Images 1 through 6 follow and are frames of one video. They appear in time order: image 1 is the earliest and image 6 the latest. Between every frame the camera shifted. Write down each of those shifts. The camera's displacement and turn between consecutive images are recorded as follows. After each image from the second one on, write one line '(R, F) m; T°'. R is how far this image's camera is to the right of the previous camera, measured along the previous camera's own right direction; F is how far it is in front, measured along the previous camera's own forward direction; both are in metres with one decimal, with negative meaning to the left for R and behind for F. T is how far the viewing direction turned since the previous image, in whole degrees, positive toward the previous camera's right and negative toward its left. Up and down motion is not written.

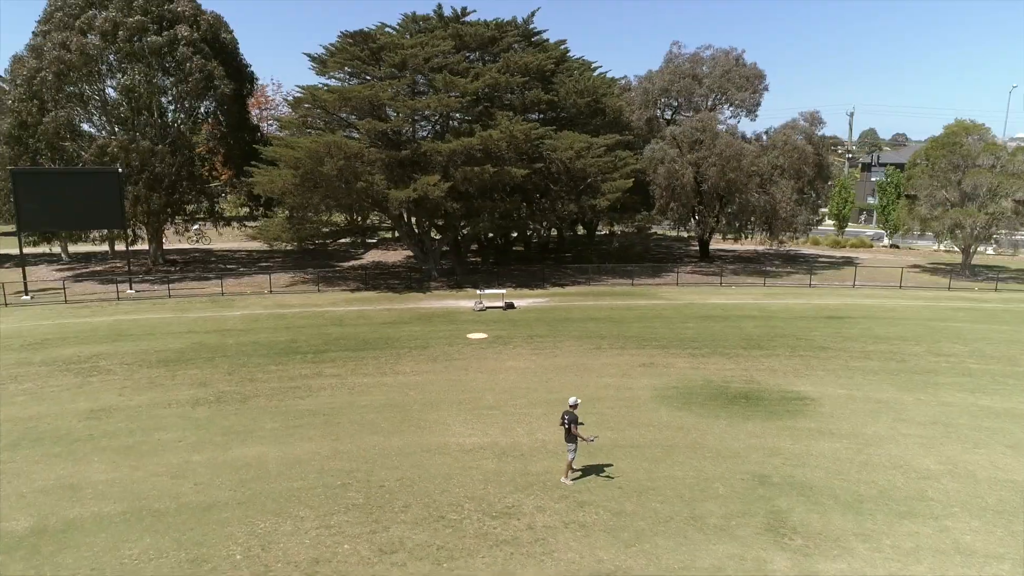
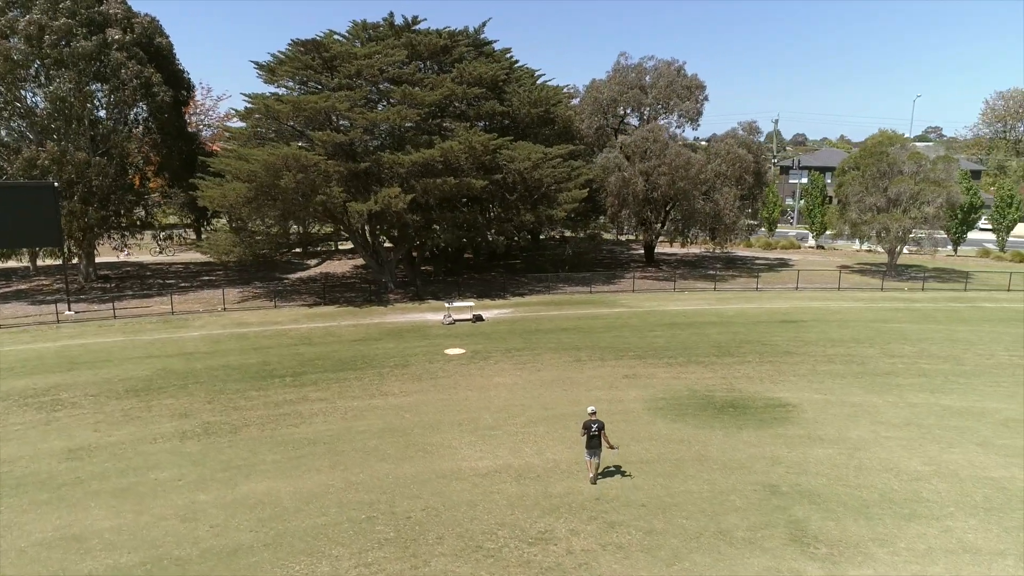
(-0.6, 0.0) m; +7°
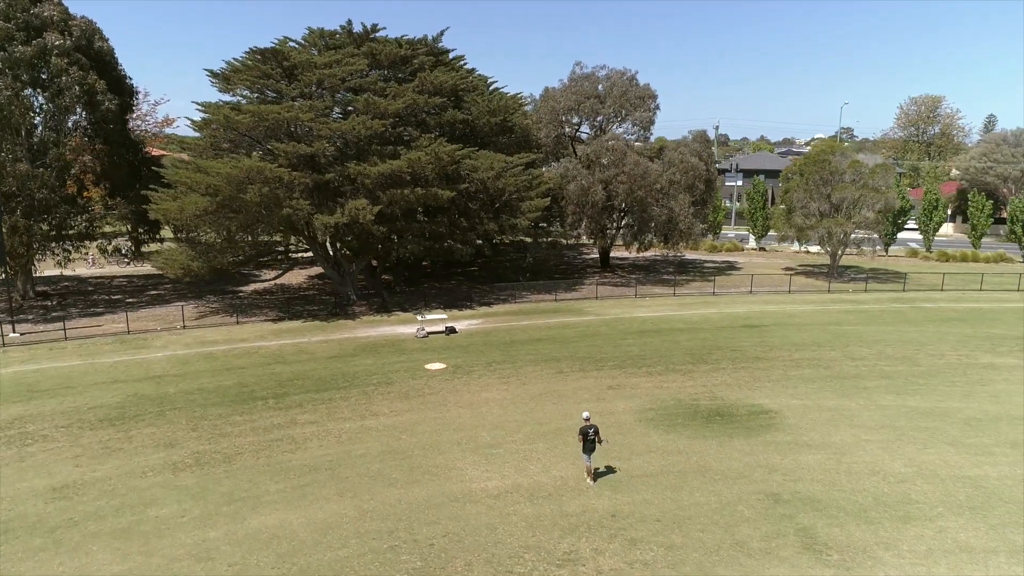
(-0.5, 0.0) m; +5°
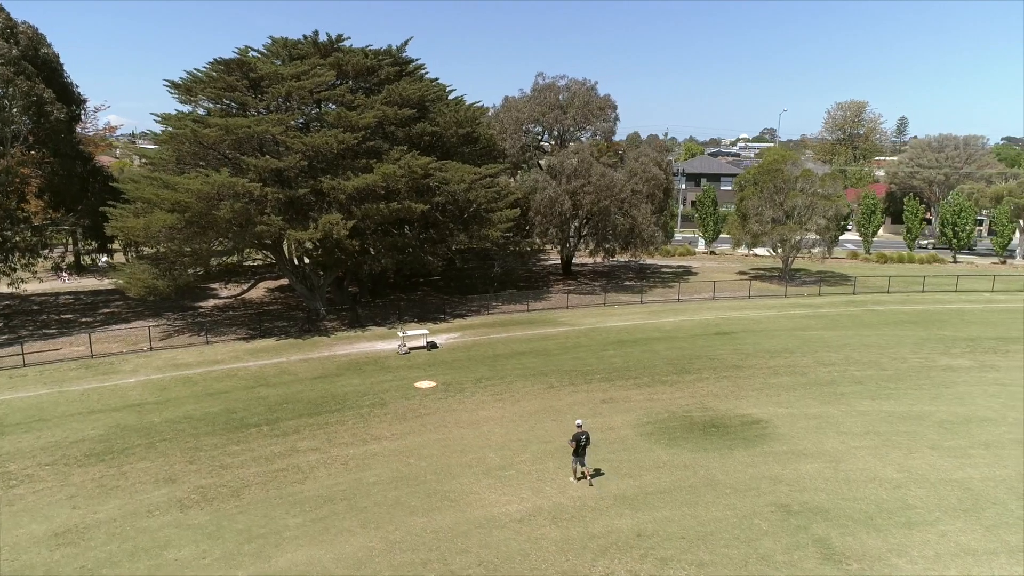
(-0.6, 0.0) m; +5°
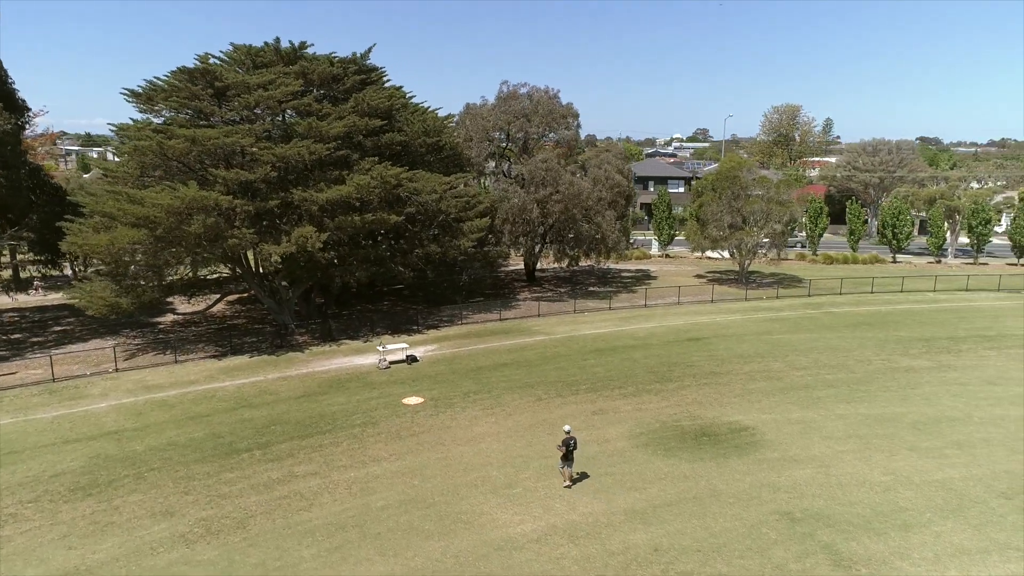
(-0.5, 0.0) m; +5°
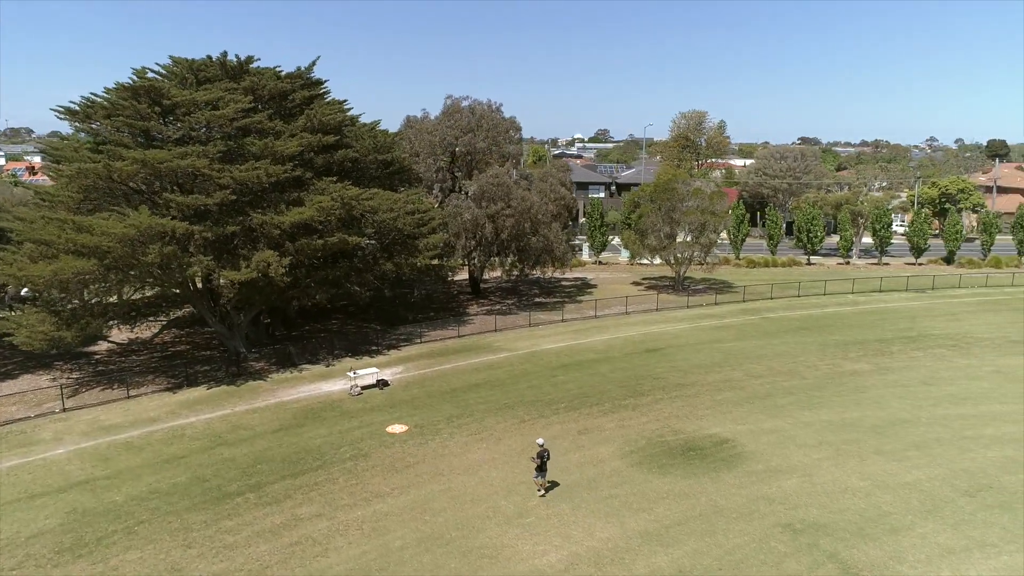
(-0.8, 0.0) m; +8°
